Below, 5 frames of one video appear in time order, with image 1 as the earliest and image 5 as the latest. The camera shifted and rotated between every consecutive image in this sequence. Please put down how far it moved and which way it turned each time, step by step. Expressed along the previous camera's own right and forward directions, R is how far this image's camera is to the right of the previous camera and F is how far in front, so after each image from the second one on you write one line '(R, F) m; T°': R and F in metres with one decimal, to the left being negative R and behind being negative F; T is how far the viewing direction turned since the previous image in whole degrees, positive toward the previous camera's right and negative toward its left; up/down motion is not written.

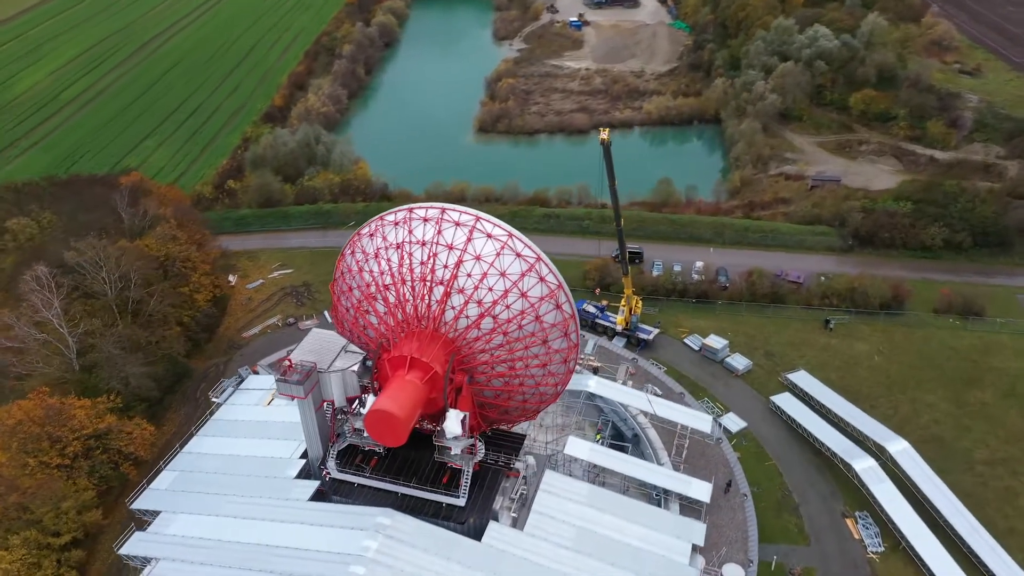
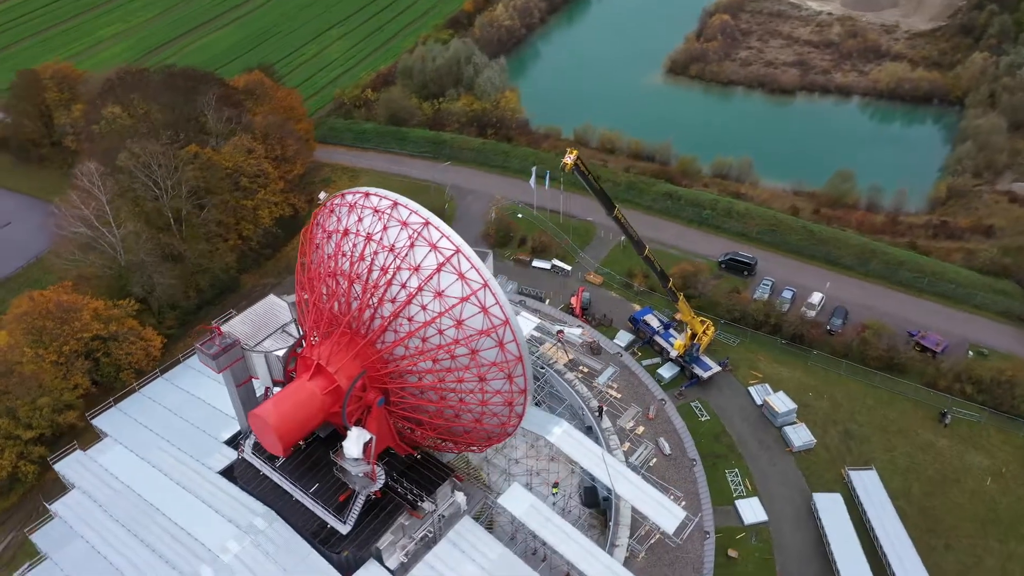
(+11.2, +8.3) m; -17°
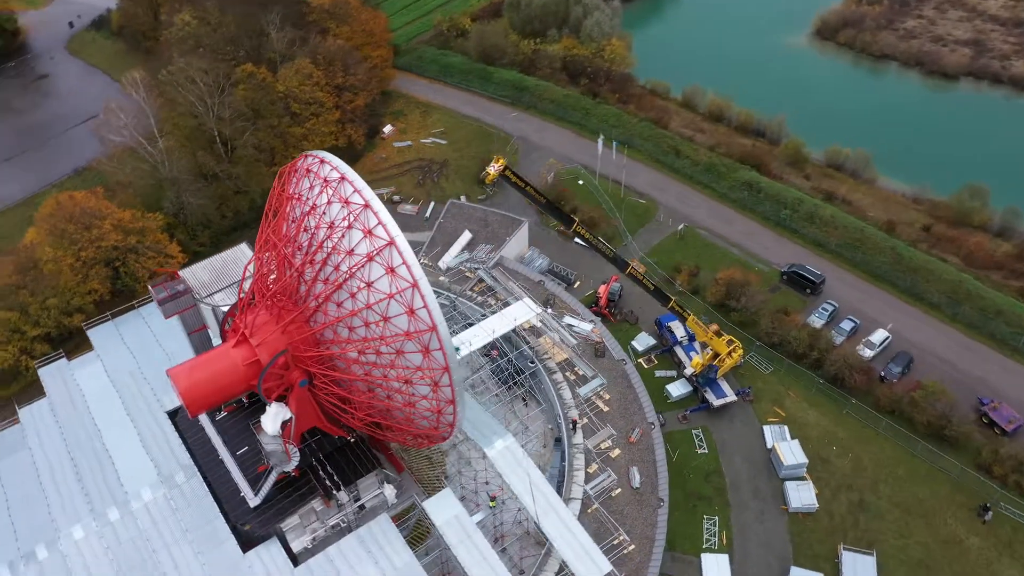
(+7.4, +4.3) m; -10°
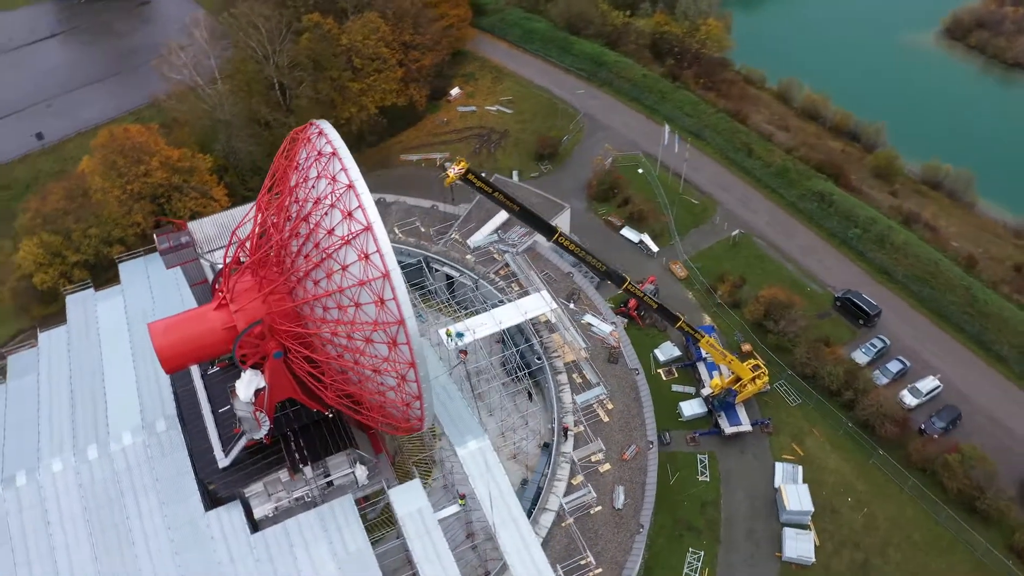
(+4.2, +2.0) m; -7°
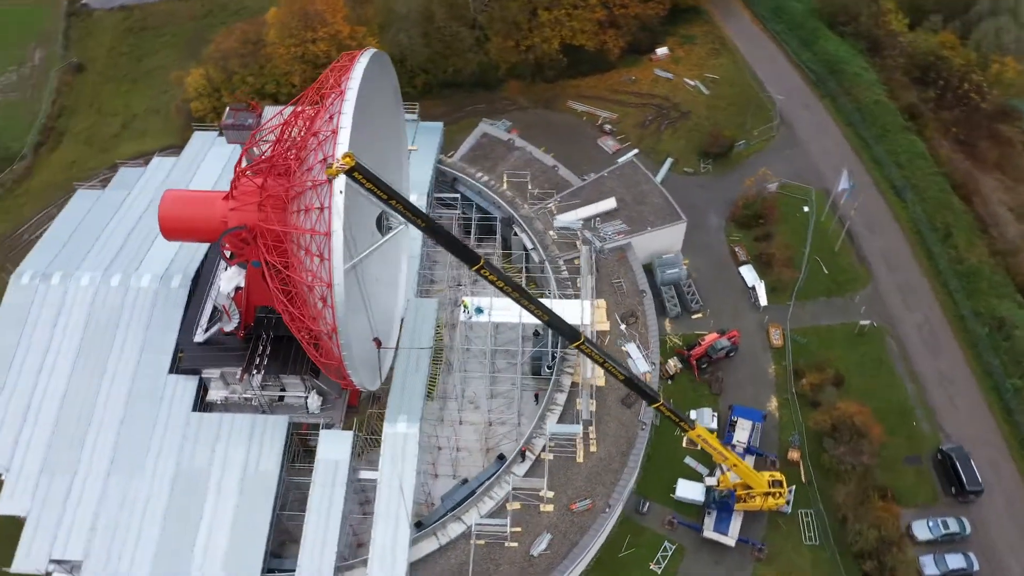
(+9.2, +4.8) m; -17°
